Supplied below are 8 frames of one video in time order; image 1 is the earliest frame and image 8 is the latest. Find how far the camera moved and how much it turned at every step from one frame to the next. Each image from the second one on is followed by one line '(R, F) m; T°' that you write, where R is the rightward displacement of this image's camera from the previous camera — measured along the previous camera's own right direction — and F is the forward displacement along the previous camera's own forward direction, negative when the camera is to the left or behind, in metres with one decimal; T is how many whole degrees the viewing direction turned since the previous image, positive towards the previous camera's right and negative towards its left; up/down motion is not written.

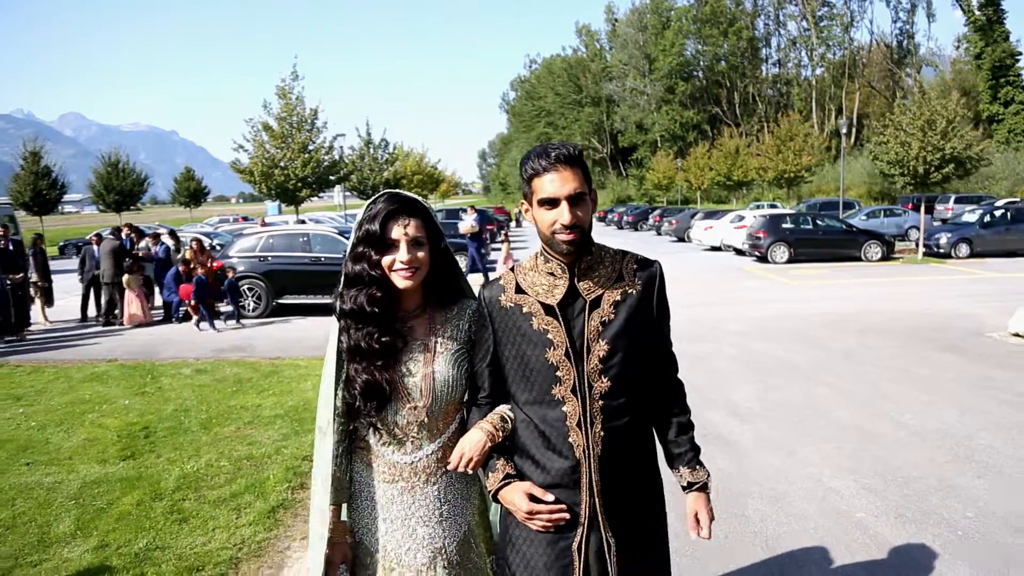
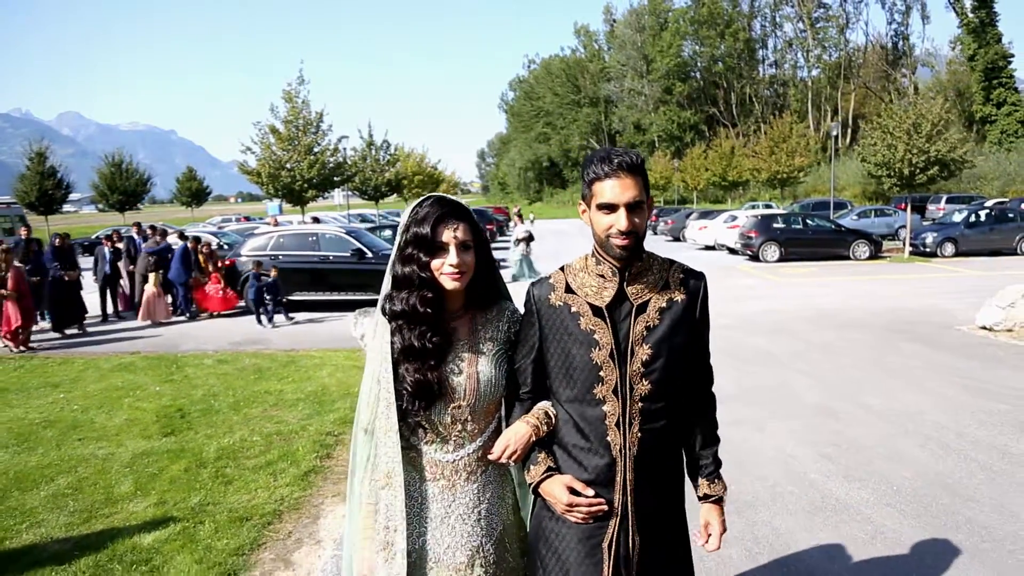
(0.0, -0.7) m; 0°
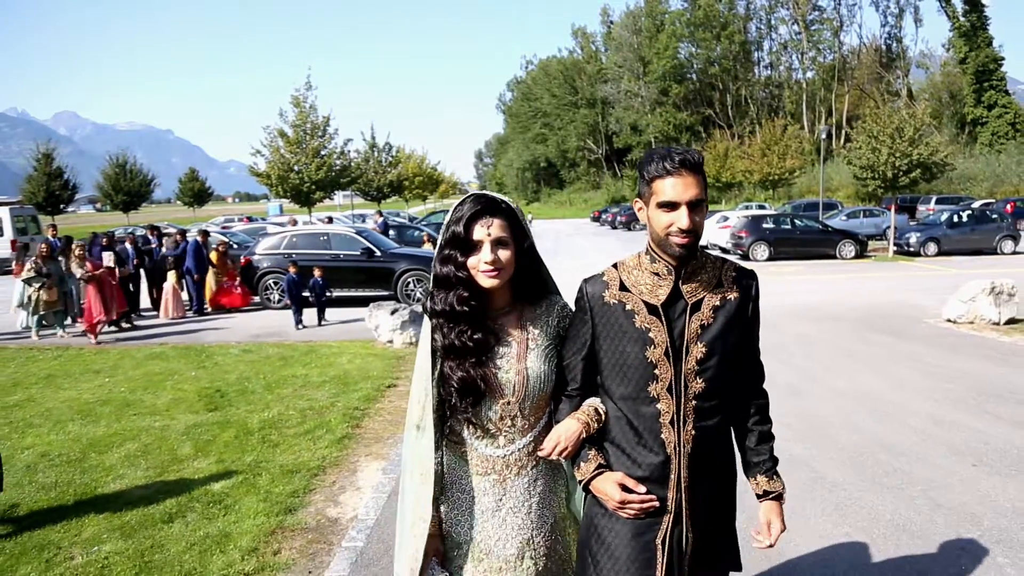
(-0.1, -0.9) m; 0°
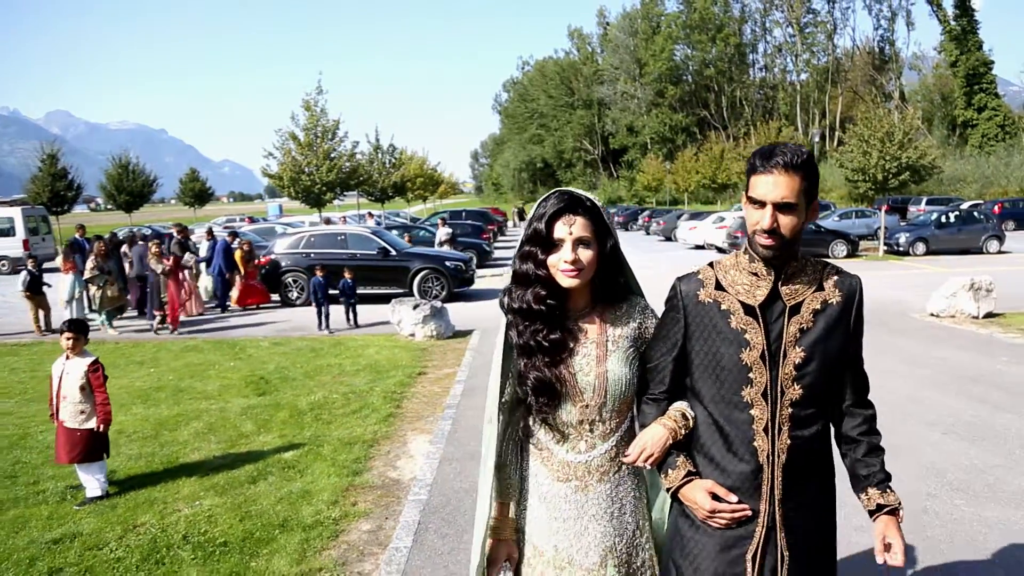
(-0.3, -0.7) m; 0°
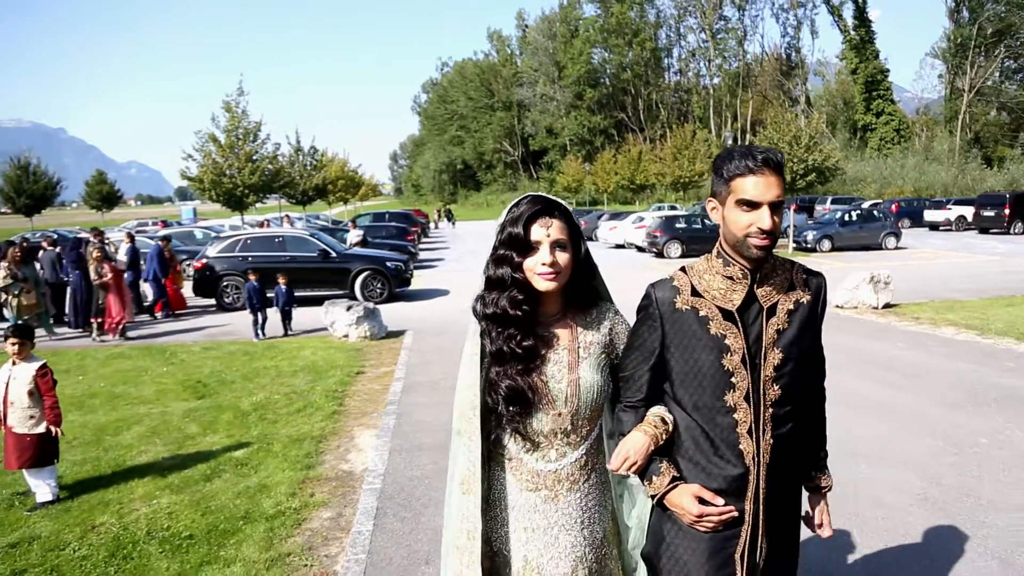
(-0.2, -0.3) m; +6°
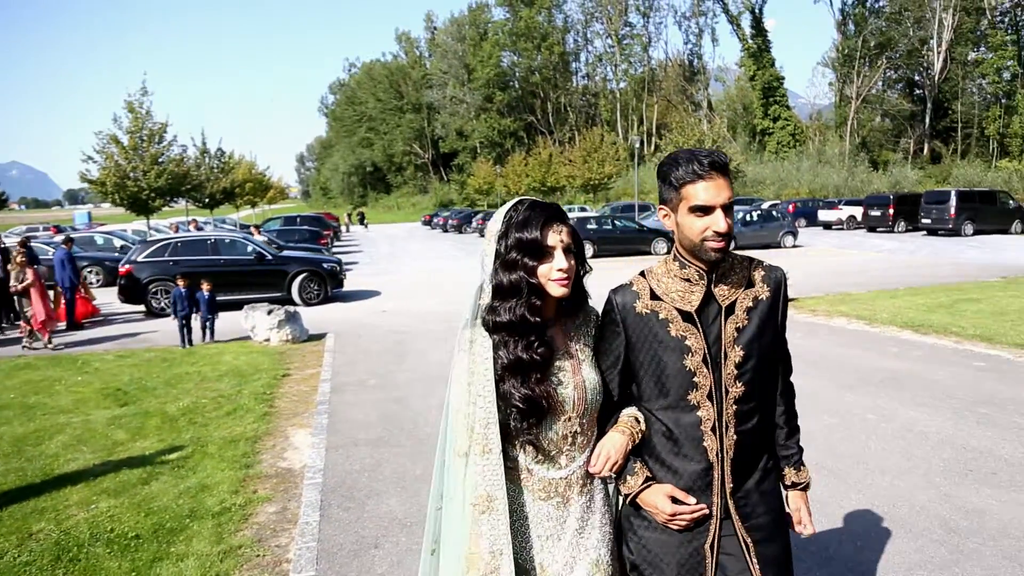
(-0.2, -0.3) m; +7°
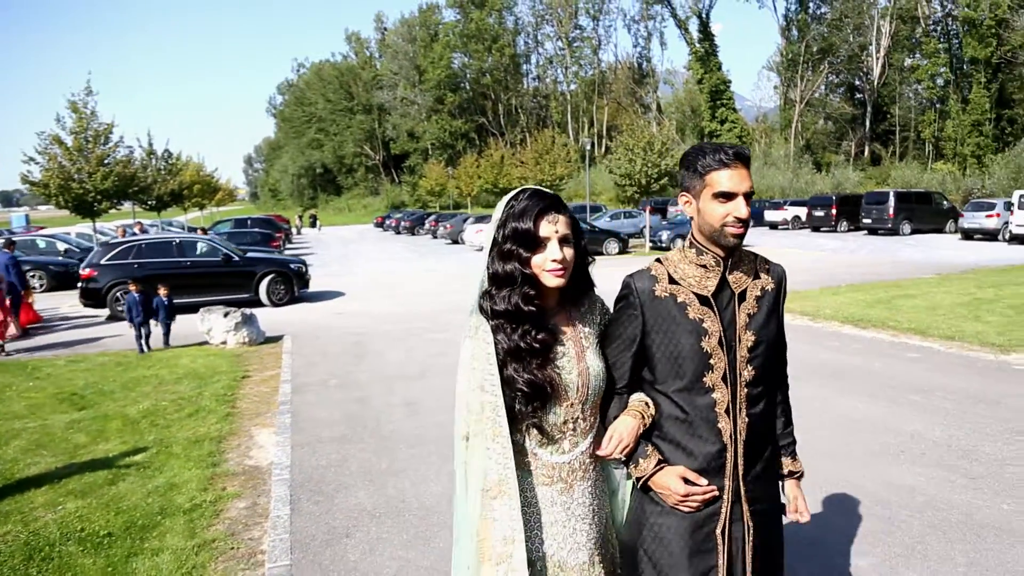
(-0.1, -0.2) m; +4°
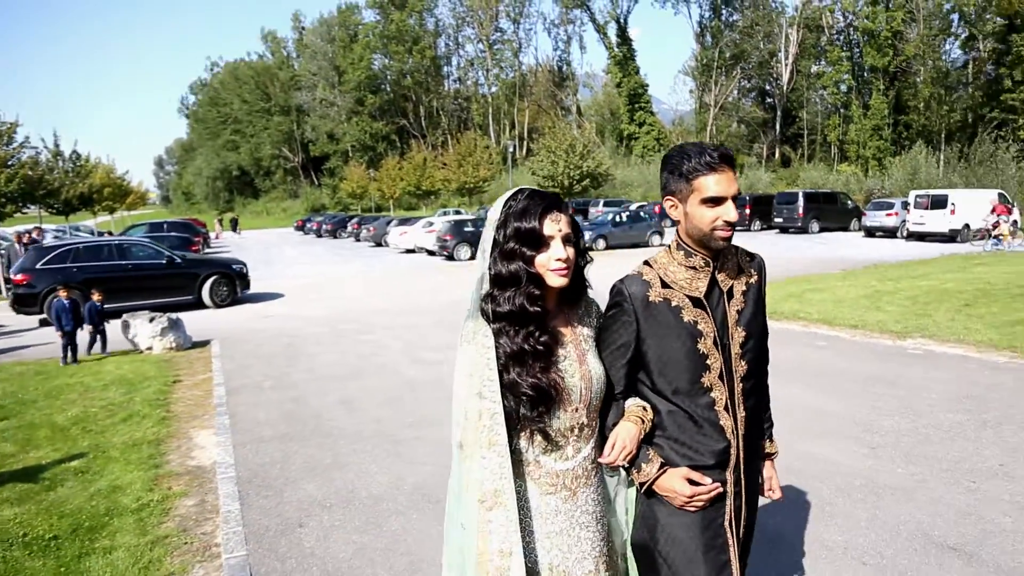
(-0.1, -0.2) m; +6°
